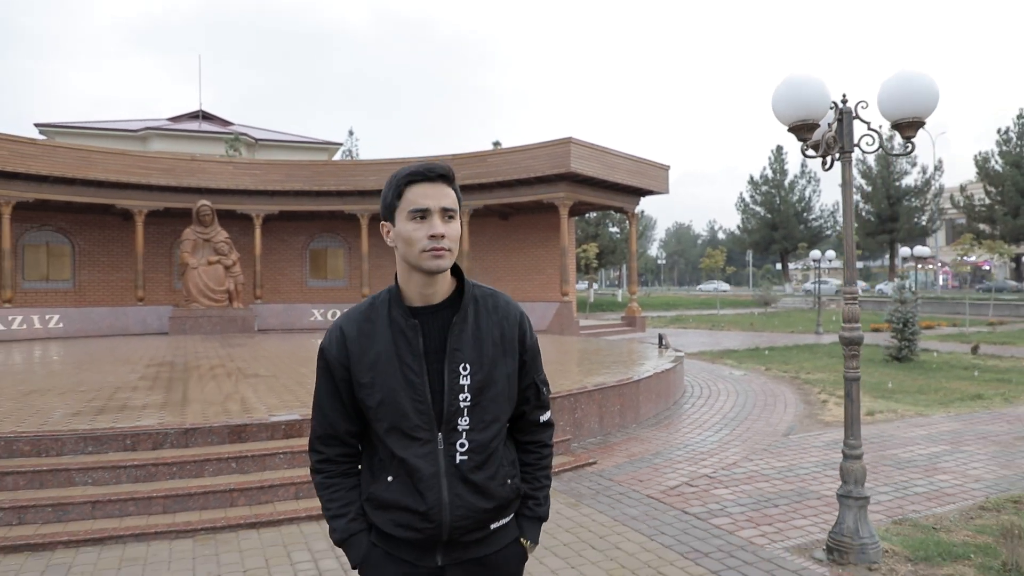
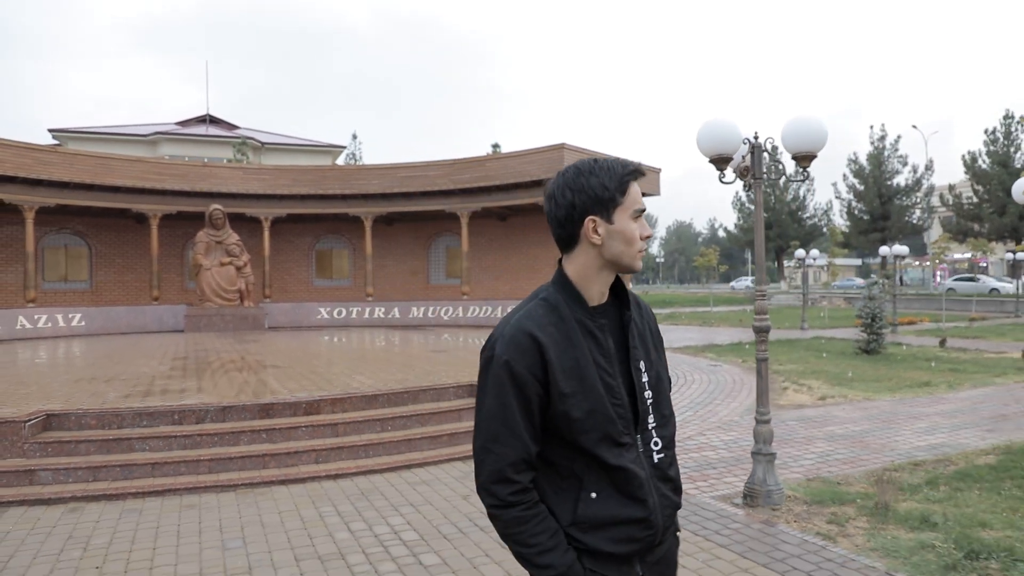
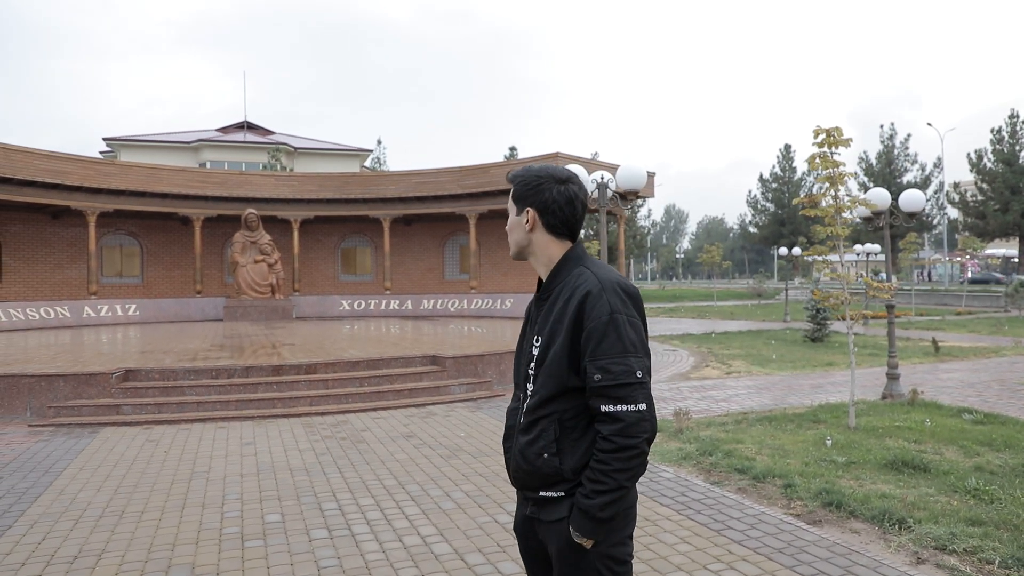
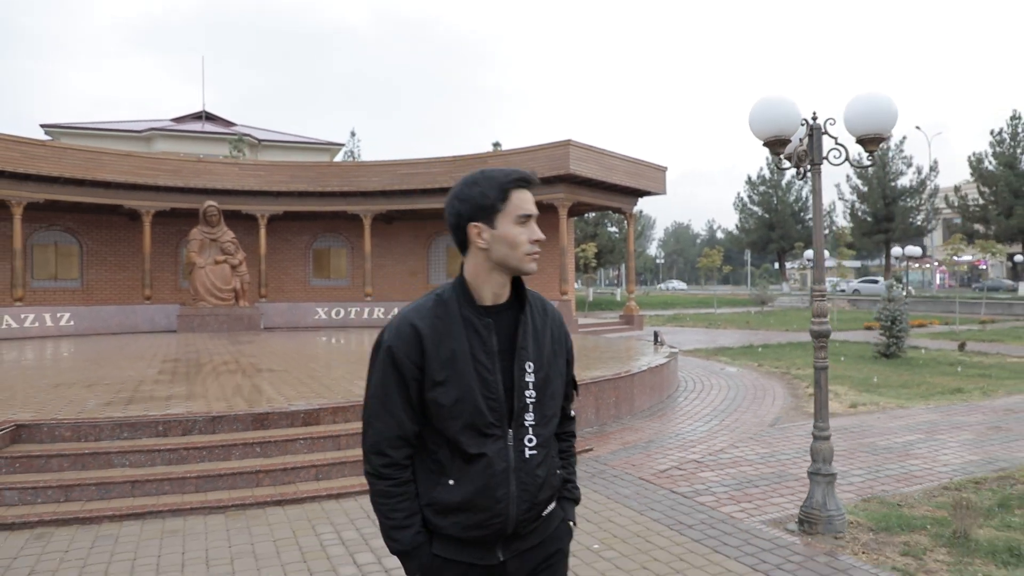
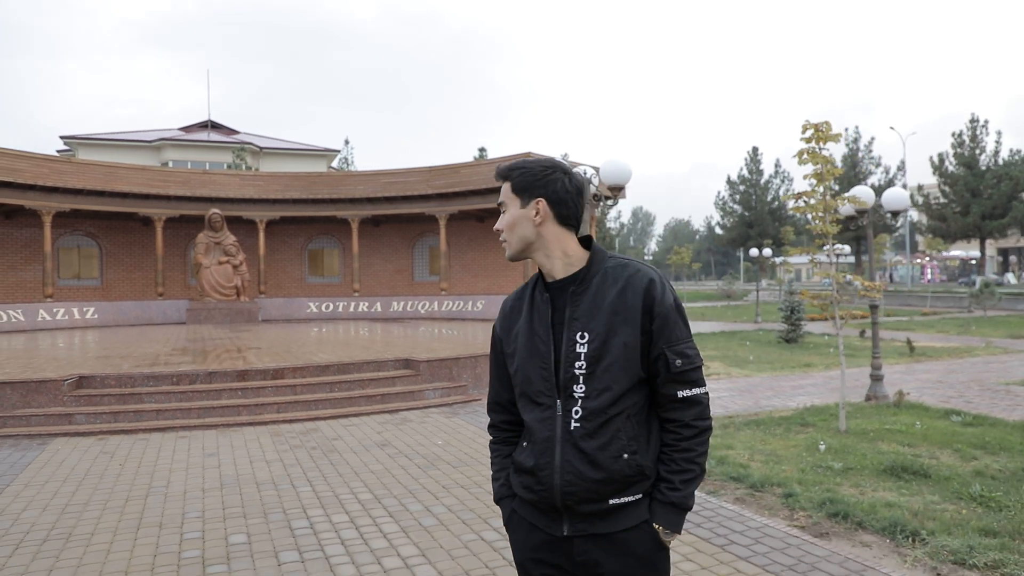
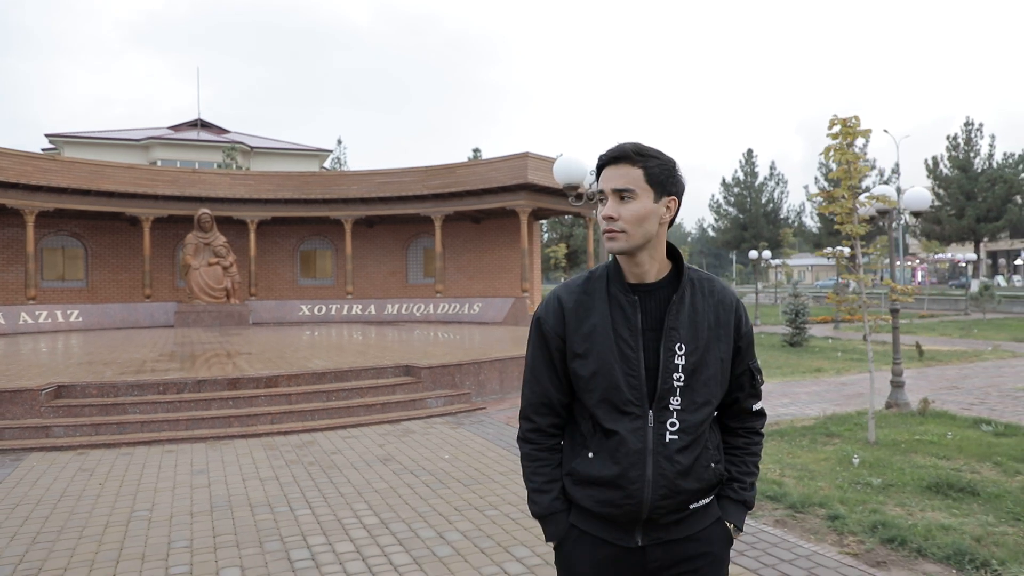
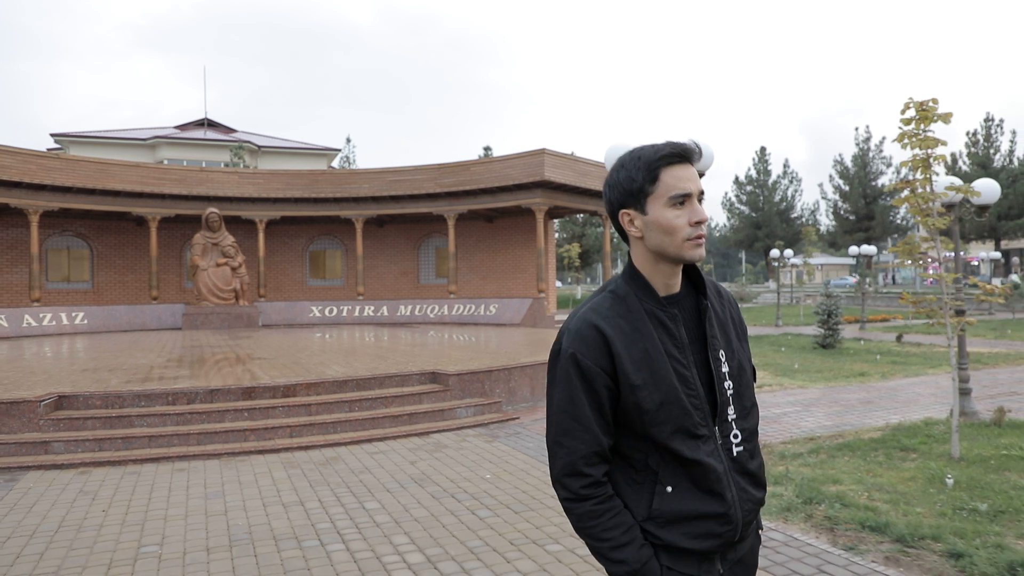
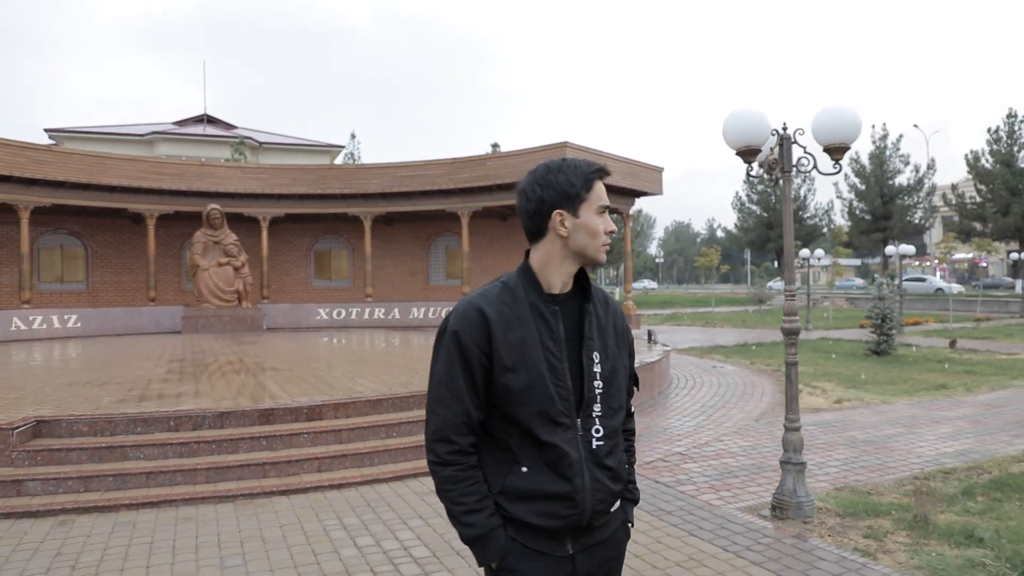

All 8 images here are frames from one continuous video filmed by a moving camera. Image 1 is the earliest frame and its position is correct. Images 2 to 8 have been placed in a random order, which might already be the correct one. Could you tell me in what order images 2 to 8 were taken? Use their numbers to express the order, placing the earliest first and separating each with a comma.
4, 8, 2, 7, 6, 5, 3
